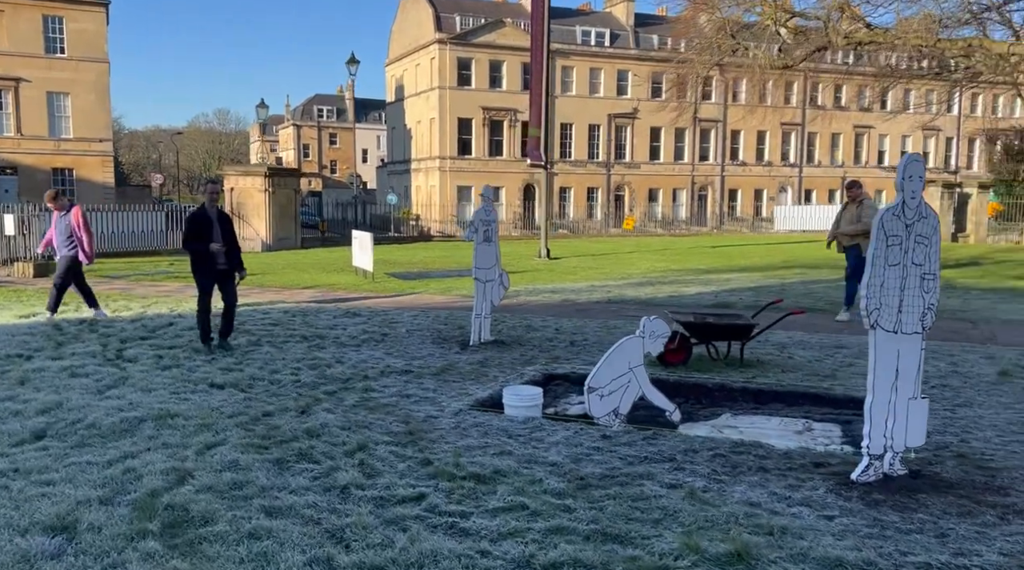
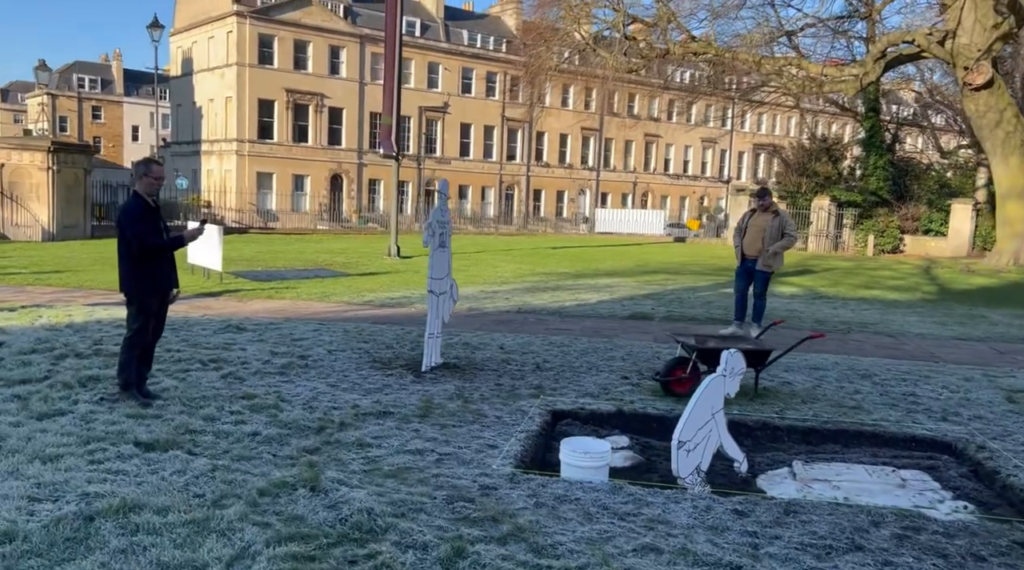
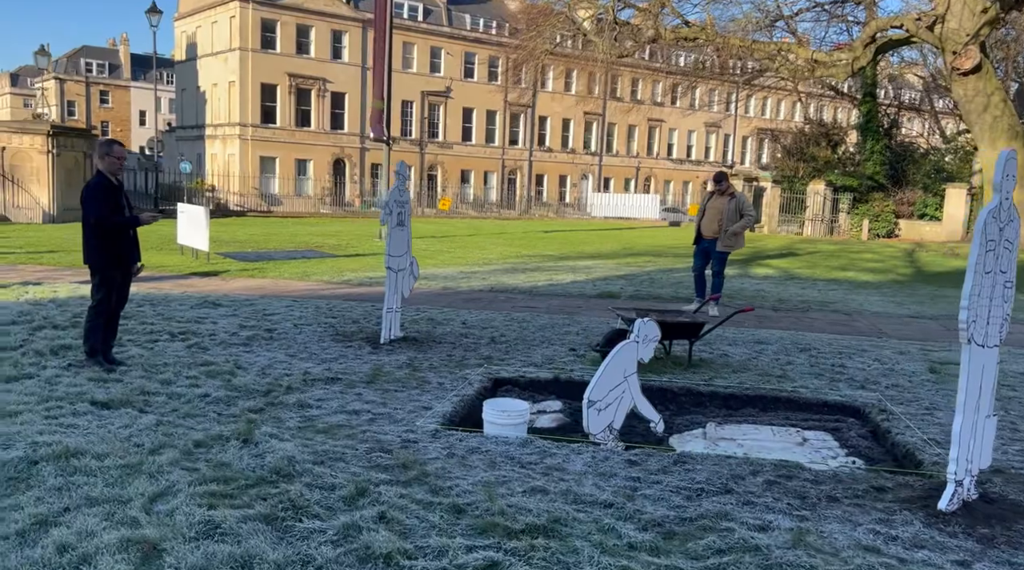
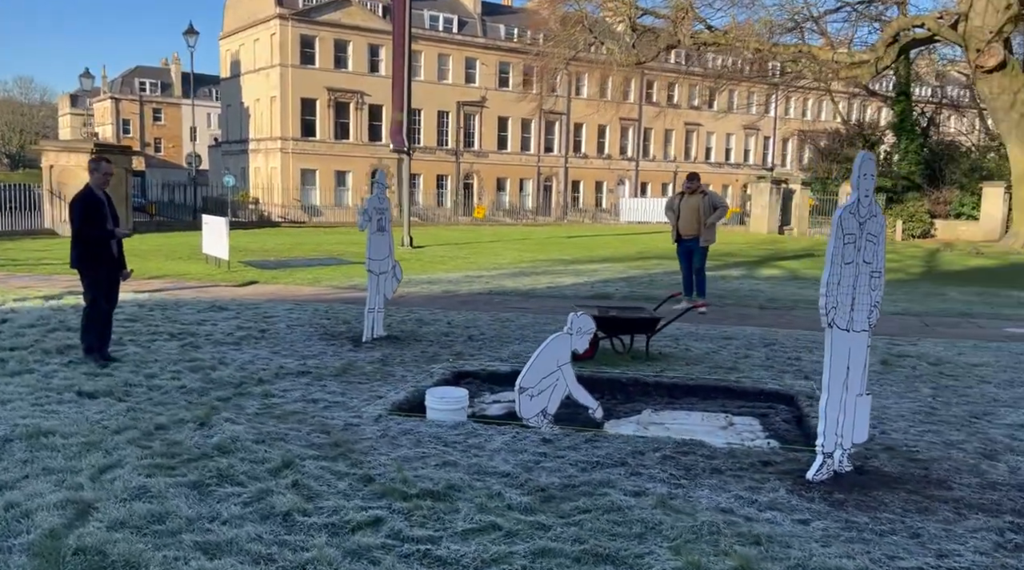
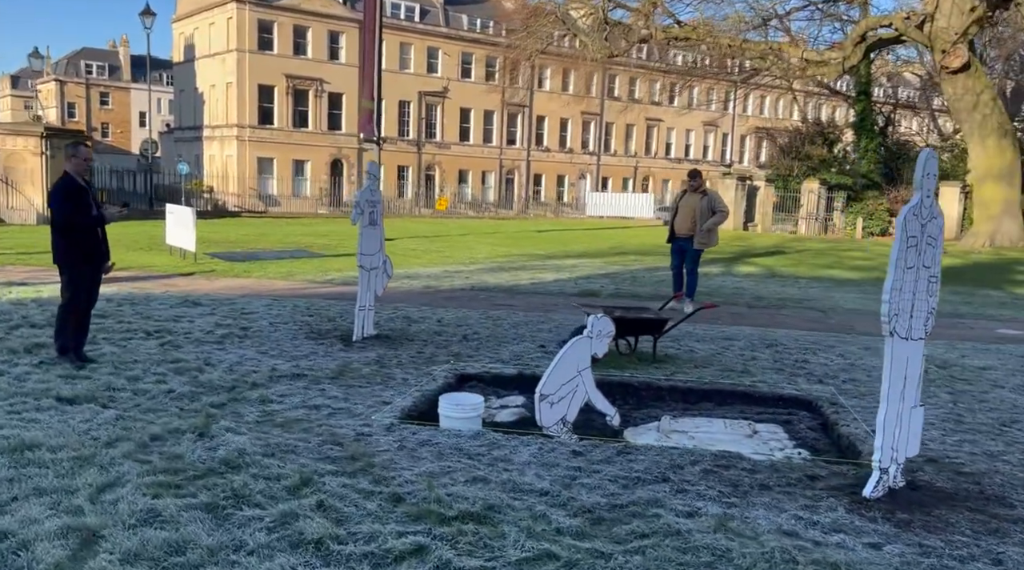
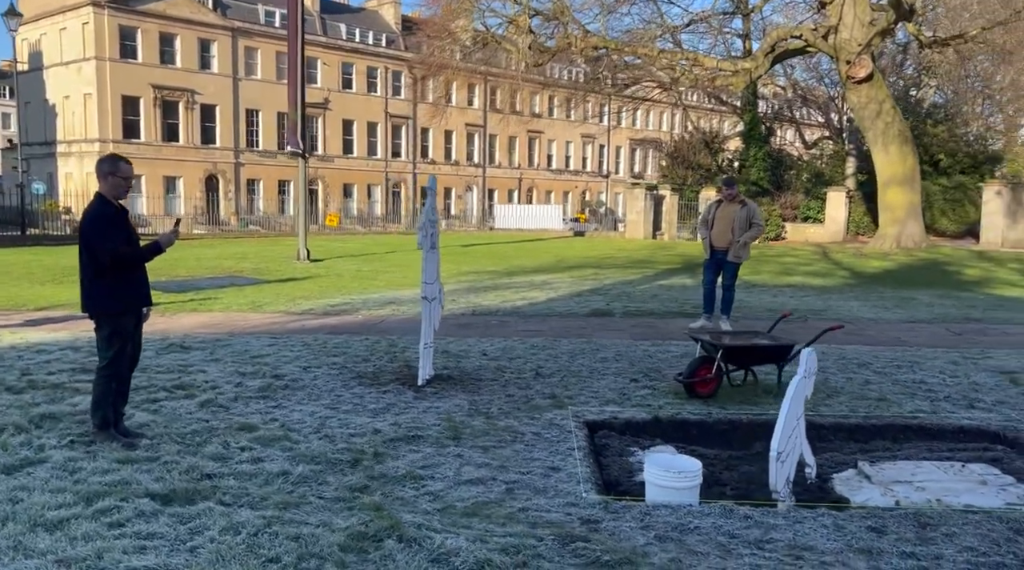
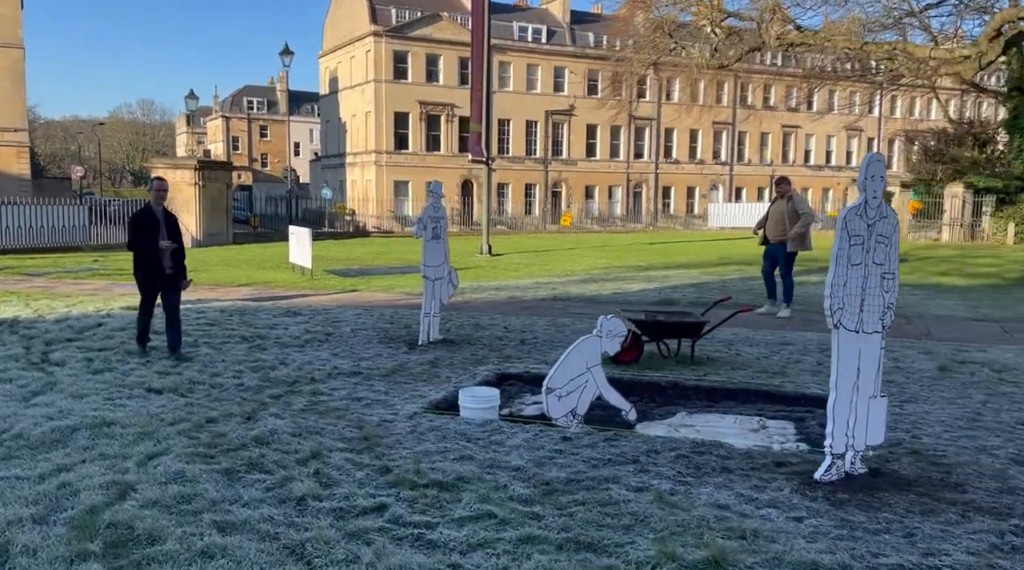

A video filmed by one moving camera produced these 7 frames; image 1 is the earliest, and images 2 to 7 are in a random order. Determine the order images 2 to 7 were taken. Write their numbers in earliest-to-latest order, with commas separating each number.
7, 4, 5, 3, 2, 6
